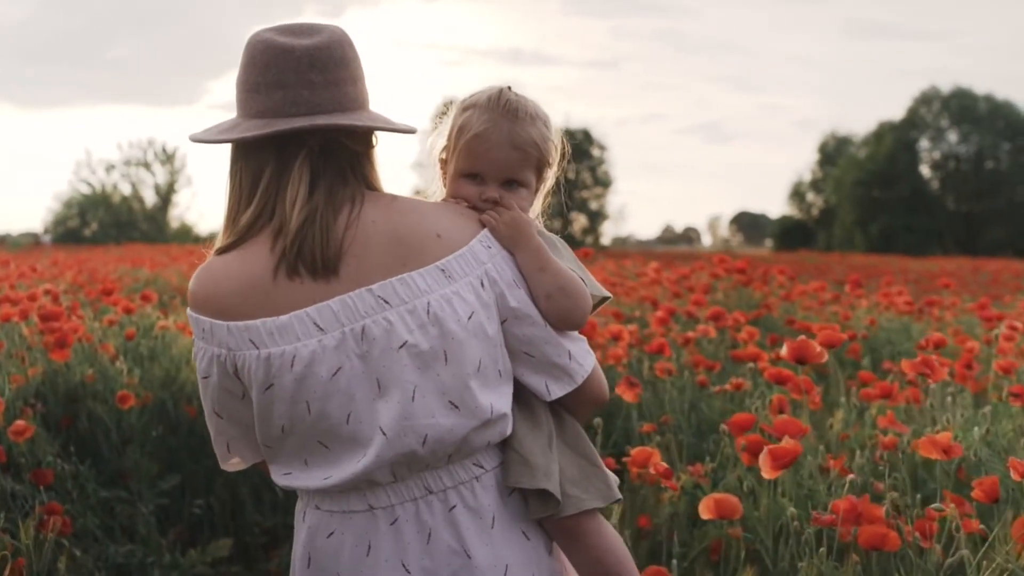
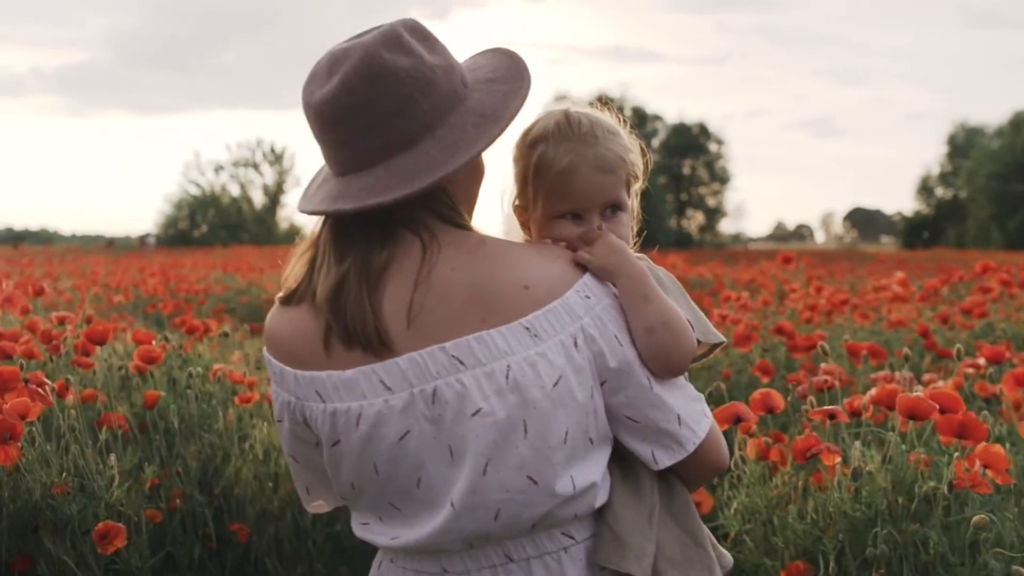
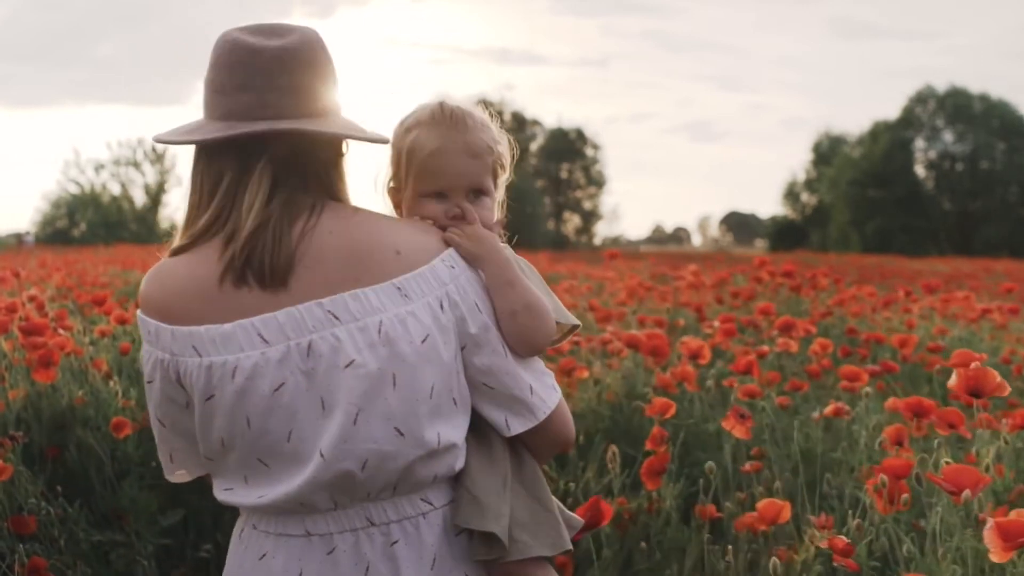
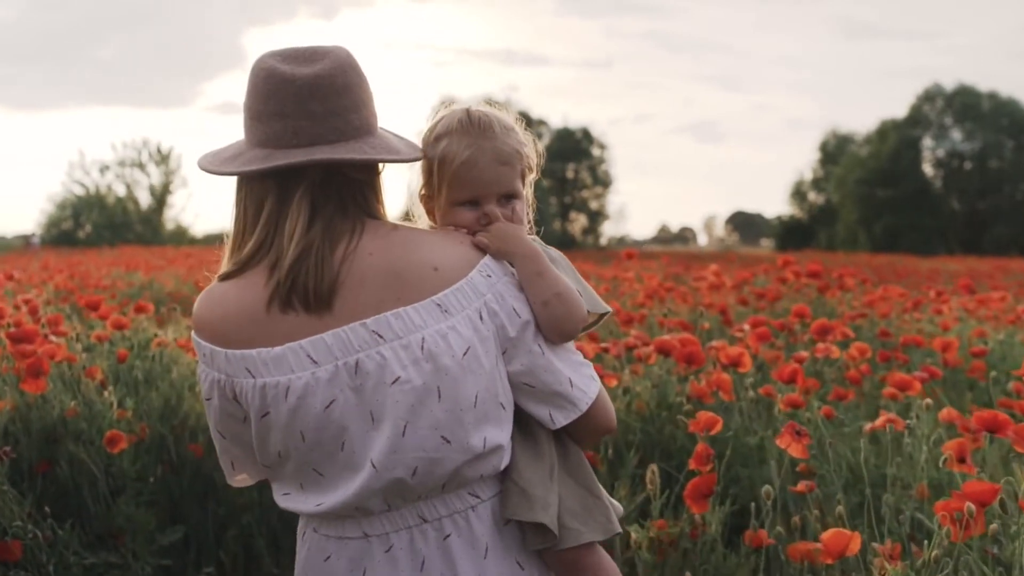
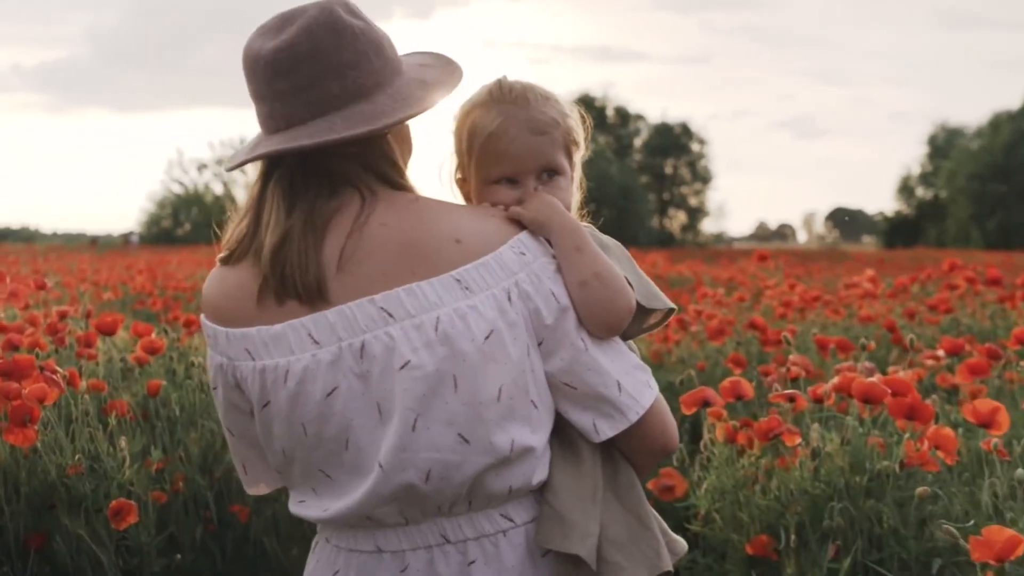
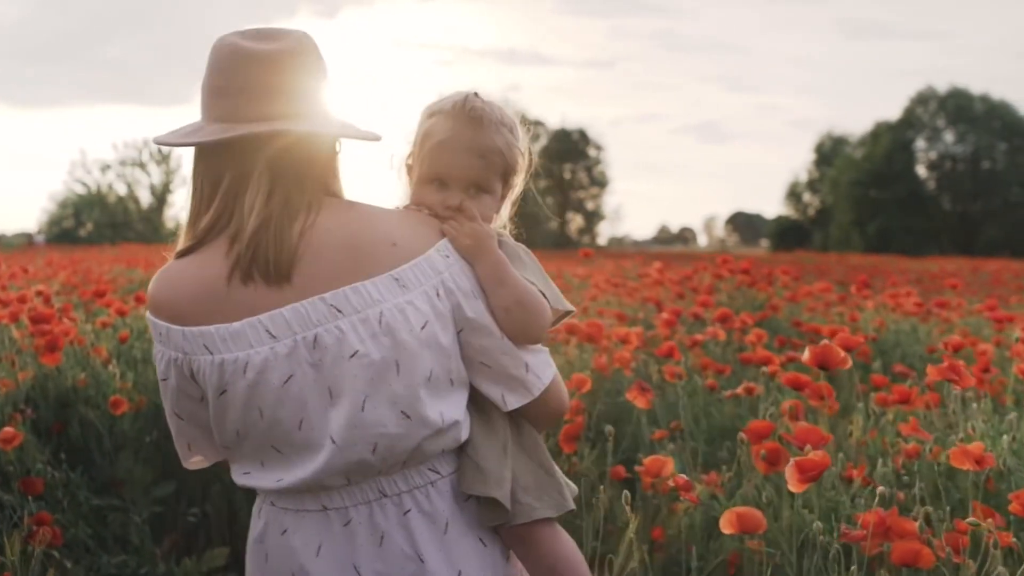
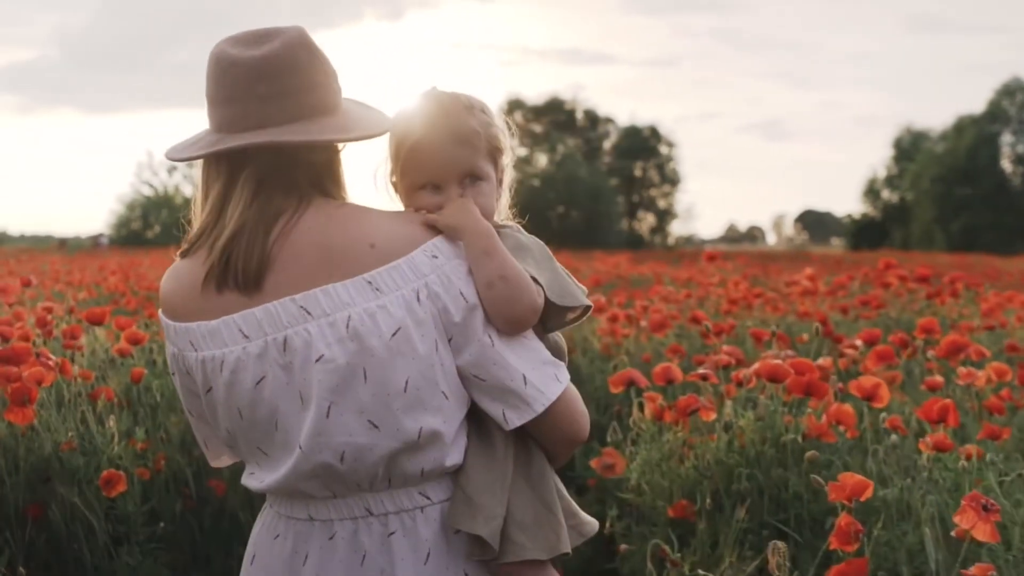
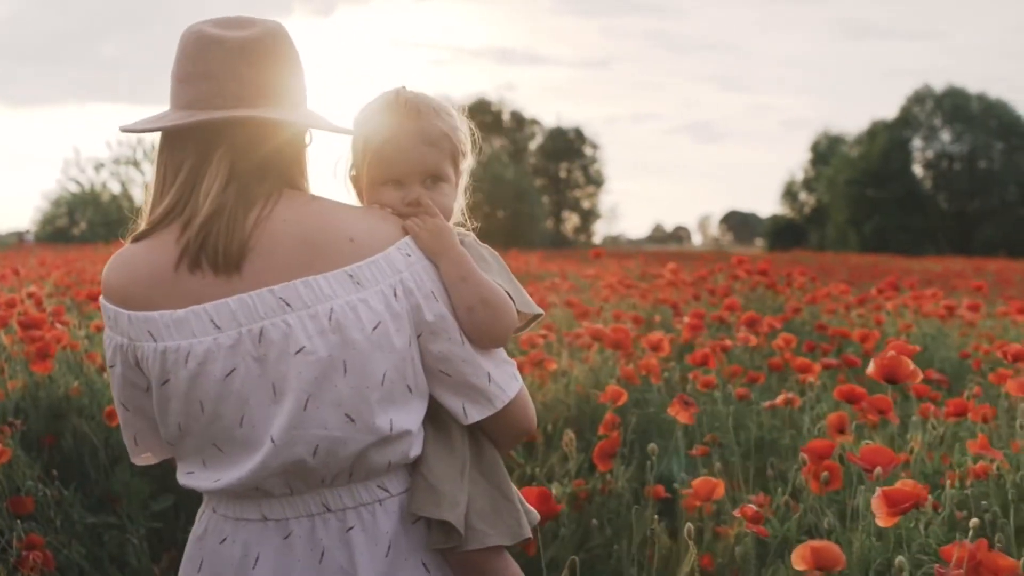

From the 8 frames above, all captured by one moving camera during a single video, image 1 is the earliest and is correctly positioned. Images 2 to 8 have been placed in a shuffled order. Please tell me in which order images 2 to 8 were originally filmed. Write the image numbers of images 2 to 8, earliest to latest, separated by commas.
6, 8, 3, 4, 7, 5, 2
